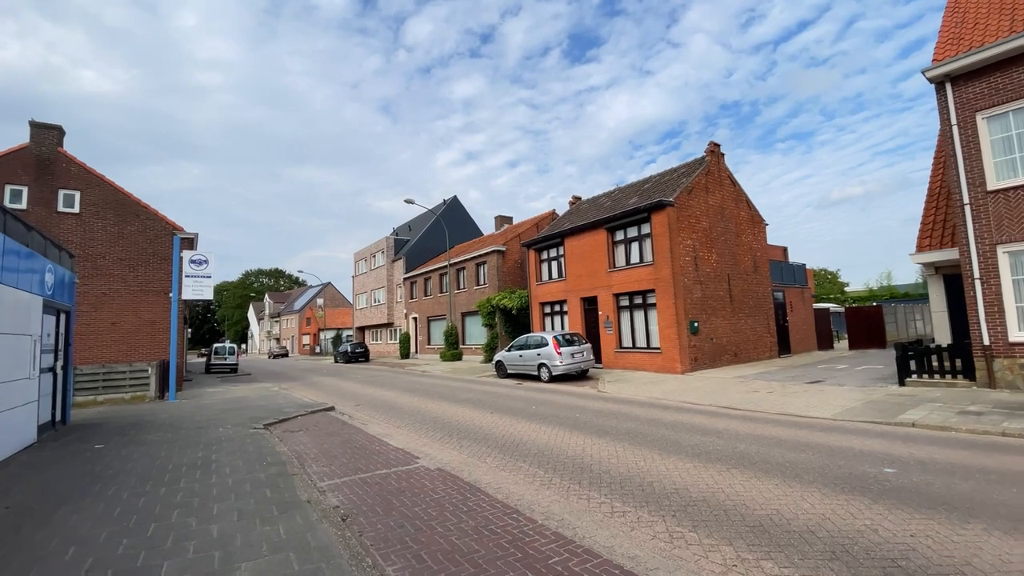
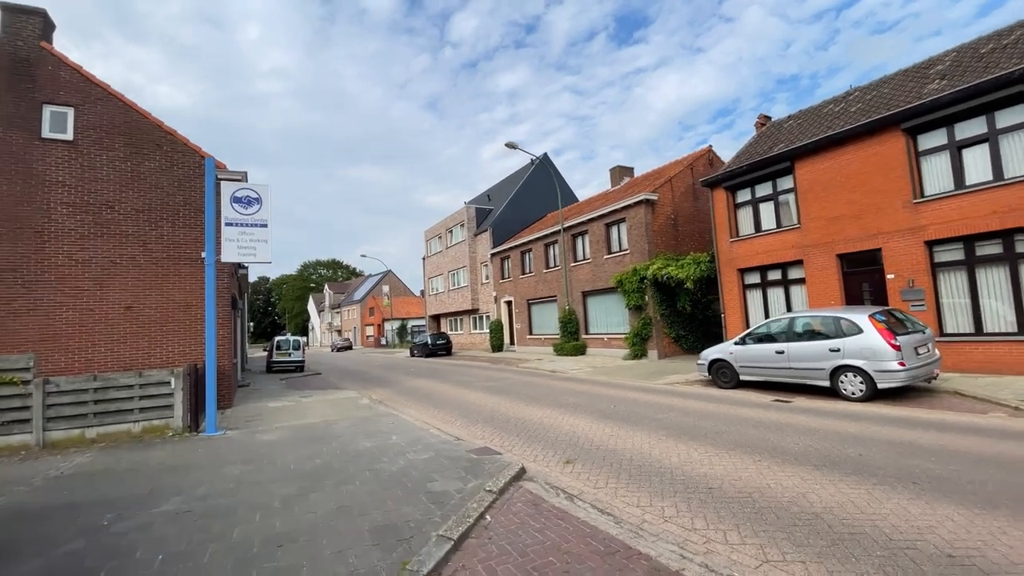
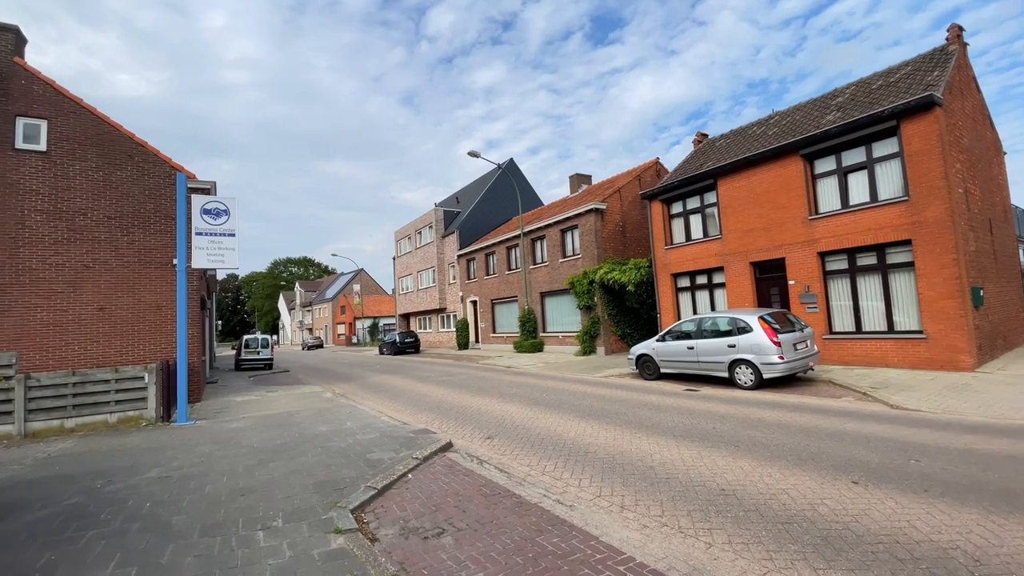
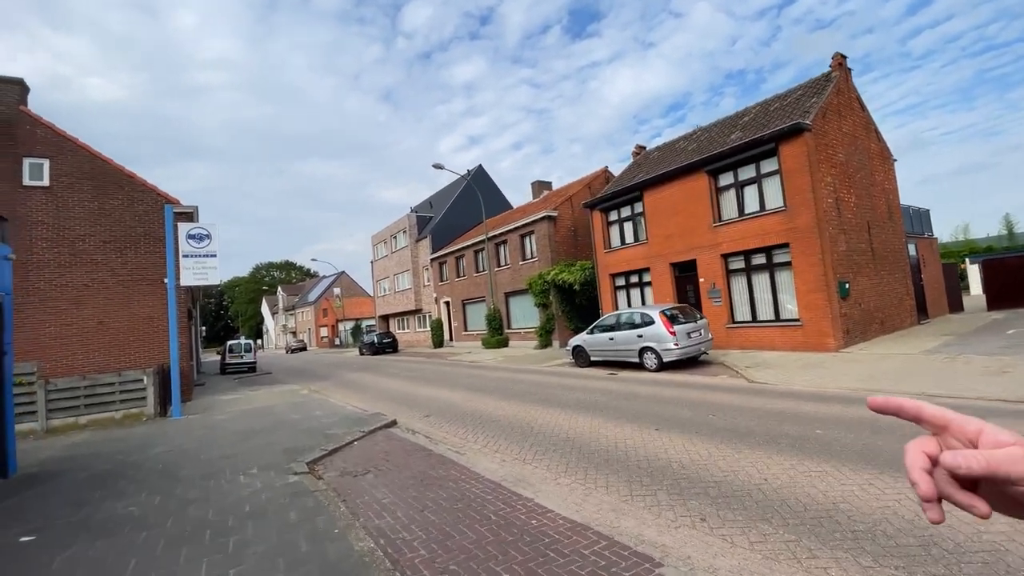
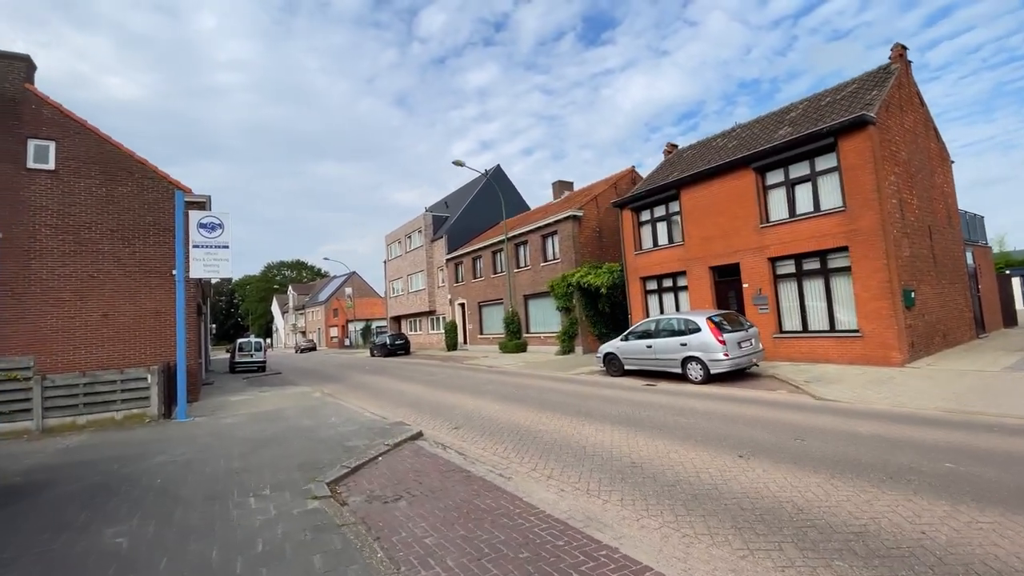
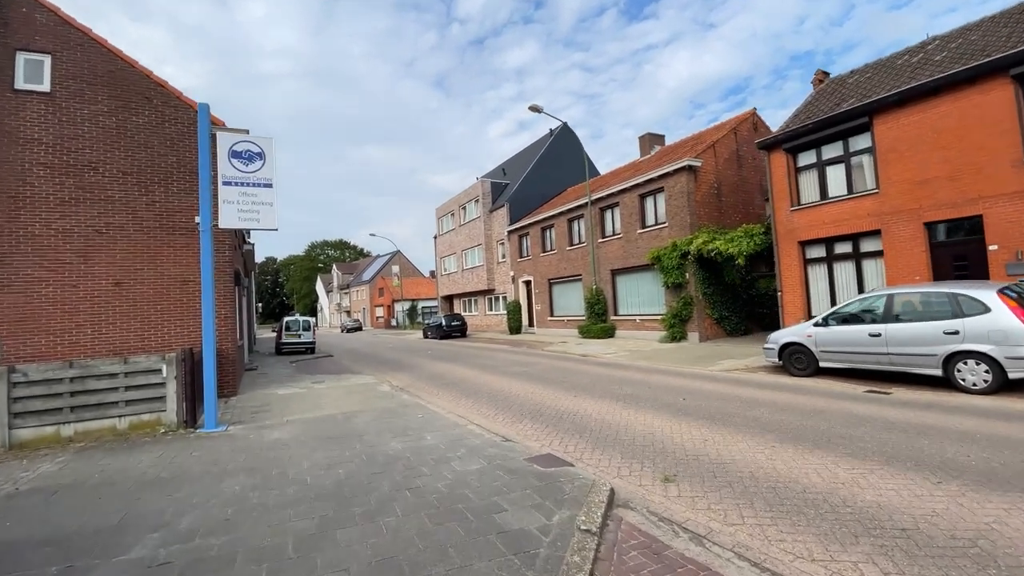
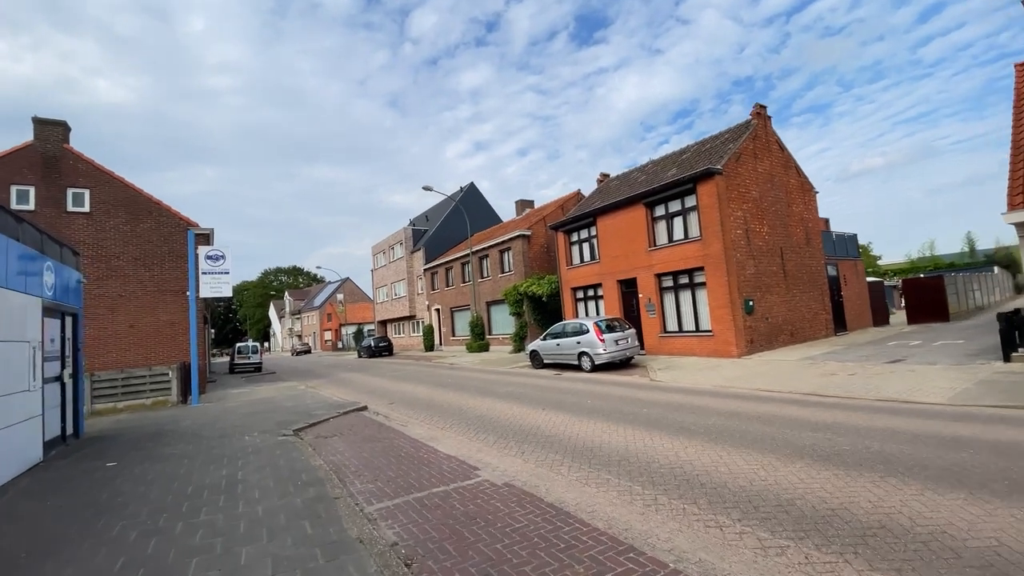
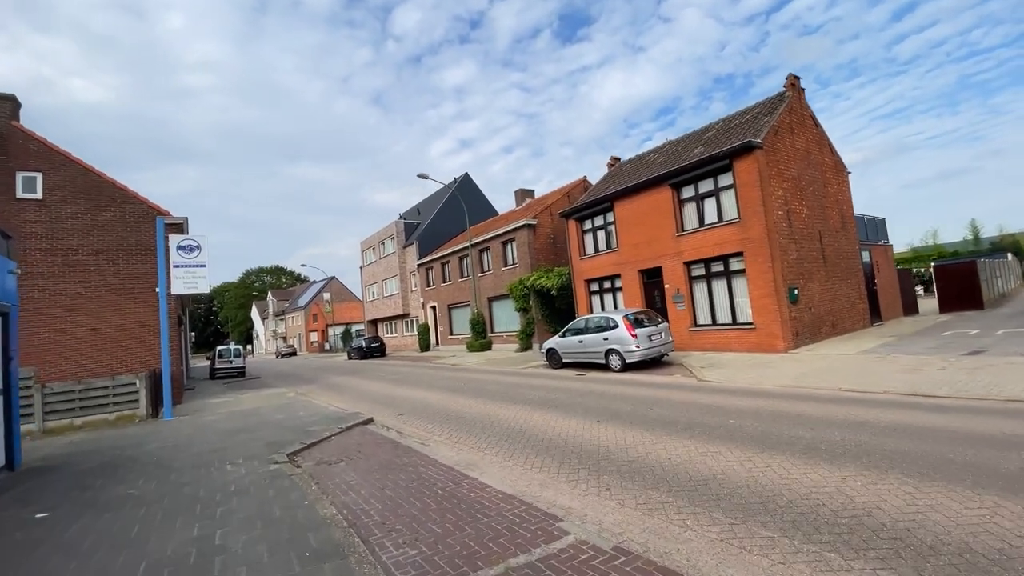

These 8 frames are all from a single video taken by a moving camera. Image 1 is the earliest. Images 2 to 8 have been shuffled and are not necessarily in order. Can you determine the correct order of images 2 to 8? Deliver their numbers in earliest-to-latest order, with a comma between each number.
7, 8, 4, 5, 3, 2, 6
